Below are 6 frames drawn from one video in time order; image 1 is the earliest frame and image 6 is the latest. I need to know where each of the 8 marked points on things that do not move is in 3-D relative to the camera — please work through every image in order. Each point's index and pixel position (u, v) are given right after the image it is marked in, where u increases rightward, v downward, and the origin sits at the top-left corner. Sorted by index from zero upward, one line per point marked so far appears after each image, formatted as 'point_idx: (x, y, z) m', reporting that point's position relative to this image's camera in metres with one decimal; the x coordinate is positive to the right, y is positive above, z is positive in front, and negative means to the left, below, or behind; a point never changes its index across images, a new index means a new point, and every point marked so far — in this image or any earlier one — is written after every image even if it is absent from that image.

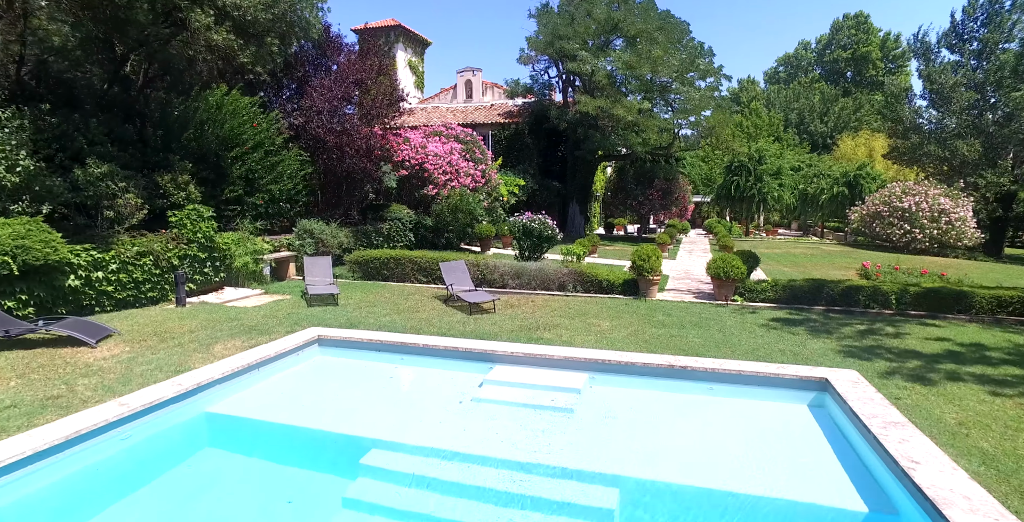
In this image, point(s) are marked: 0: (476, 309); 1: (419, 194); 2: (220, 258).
0: (-0.5, -0.7, +8.2) m
1: (-2.8, +1.9, +16.5) m
2: (-4.7, +0.1, +9.1) m
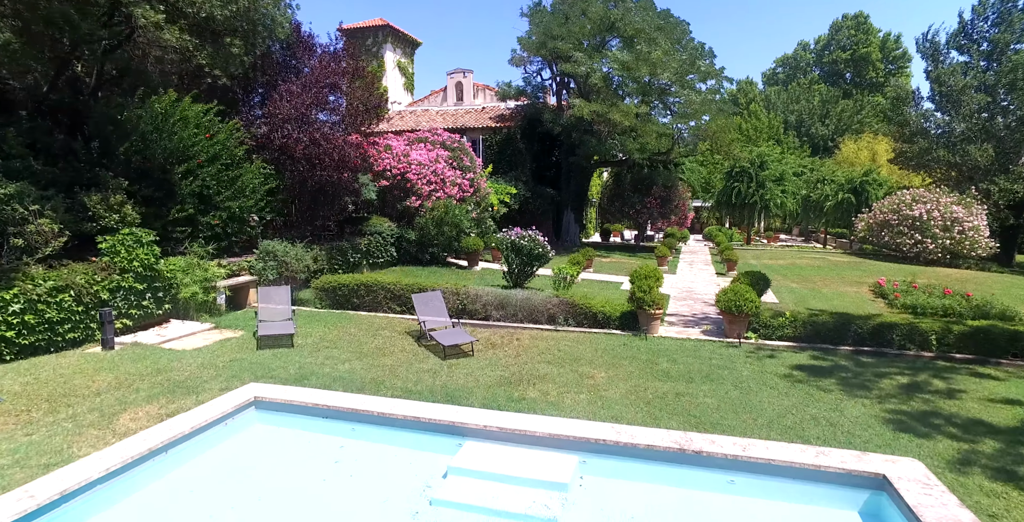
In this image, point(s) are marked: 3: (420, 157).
0: (-0.8, -1.2, +7.1) m
1: (-3.1, +1.5, +15.4) m
2: (-5.0, -0.4, +8.0) m
3: (-2.6, +2.9, +15.6) m
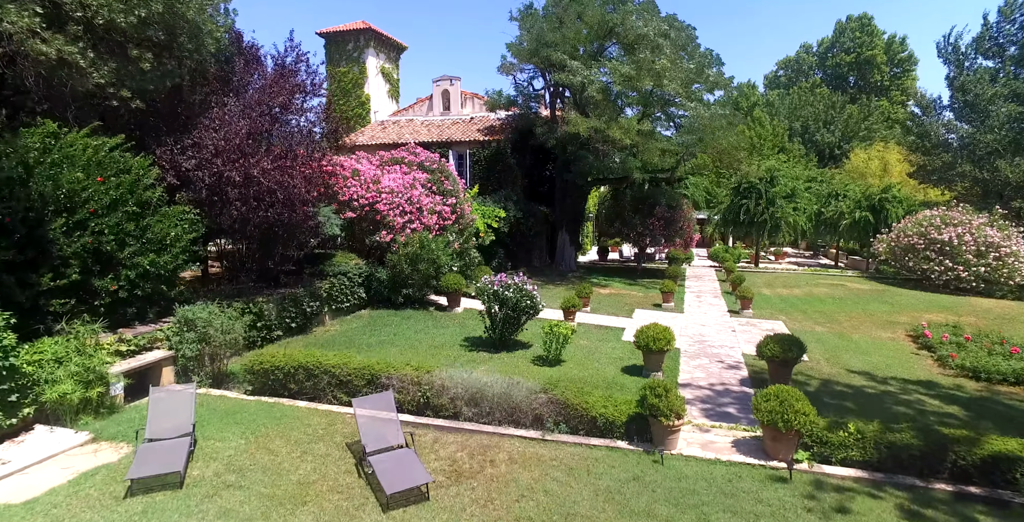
0: (-1.1, -2.1, +5.2) m
1: (-3.4, +0.5, +13.5) m
2: (-5.3, -1.4, +6.0) m
3: (-2.9, +1.9, +13.6) m
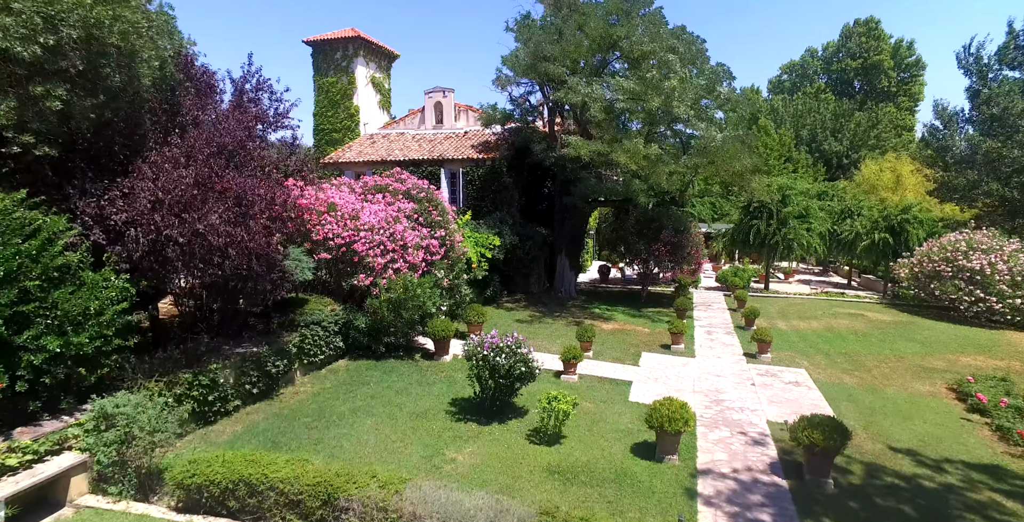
0: (-1.2, -3.1, +3.8) m
1: (-3.6, -0.5, +12.1) m
2: (-5.4, -2.3, +4.6) m
3: (-3.0, +0.9, +12.2) m
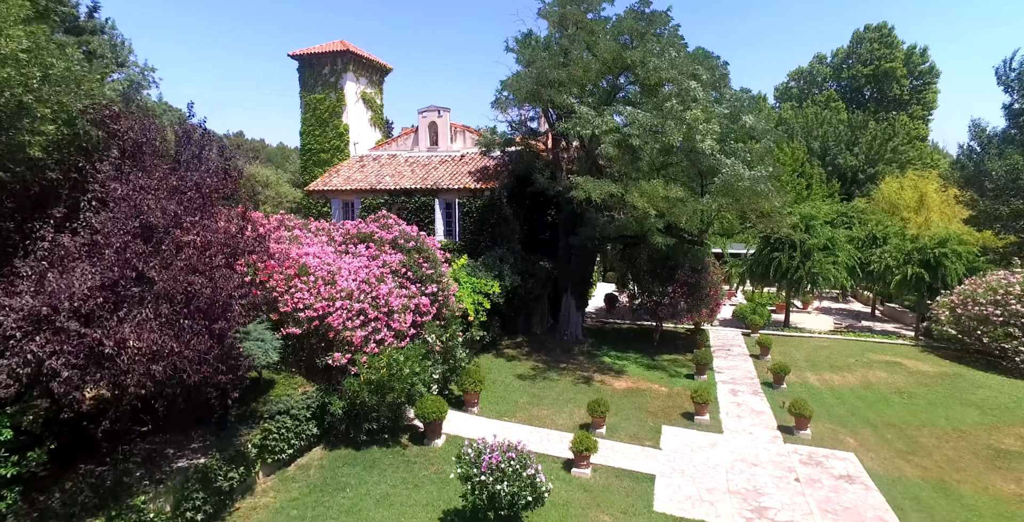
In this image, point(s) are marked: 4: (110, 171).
0: (-1.1, -4.4, +2.0) m
1: (-3.5, -1.8, +10.3) m
2: (-5.3, -3.7, +2.8) m
3: (-3.0, -0.4, +10.4) m
4: (-4.9, +1.1, +7.0) m
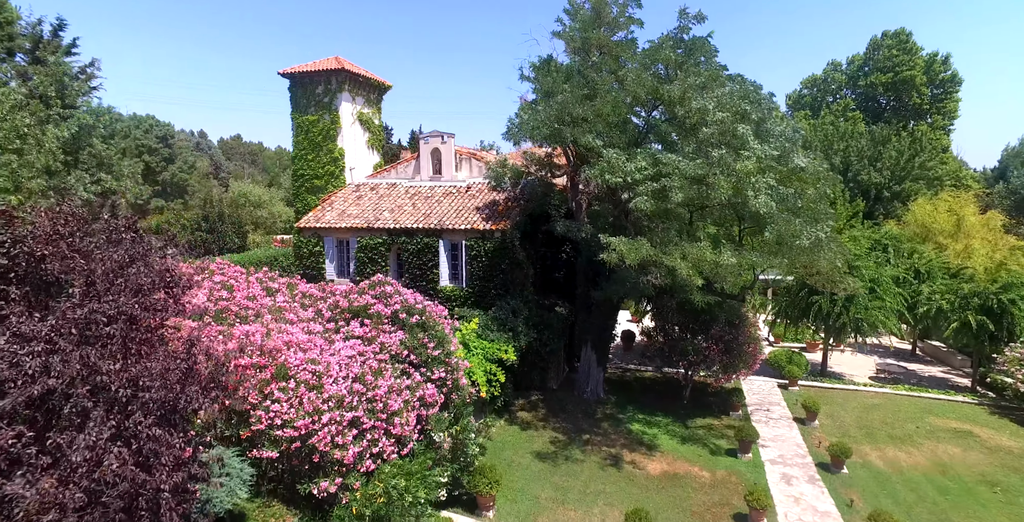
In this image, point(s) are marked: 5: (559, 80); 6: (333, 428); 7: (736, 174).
0: (-0.7, -5.9, +0.1) m
1: (-3.1, -3.3, +8.4) m
2: (-4.9, -5.2, +0.9) m
3: (-2.6, -1.9, +8.5) m
4: (-4.5, -0.4, +5.0) m
5: (+1.1, +4.3, +13.2) m
6: (-2.6, -2.4, +8.2) m
7: (+4.6, +1.8, +11.4) m
